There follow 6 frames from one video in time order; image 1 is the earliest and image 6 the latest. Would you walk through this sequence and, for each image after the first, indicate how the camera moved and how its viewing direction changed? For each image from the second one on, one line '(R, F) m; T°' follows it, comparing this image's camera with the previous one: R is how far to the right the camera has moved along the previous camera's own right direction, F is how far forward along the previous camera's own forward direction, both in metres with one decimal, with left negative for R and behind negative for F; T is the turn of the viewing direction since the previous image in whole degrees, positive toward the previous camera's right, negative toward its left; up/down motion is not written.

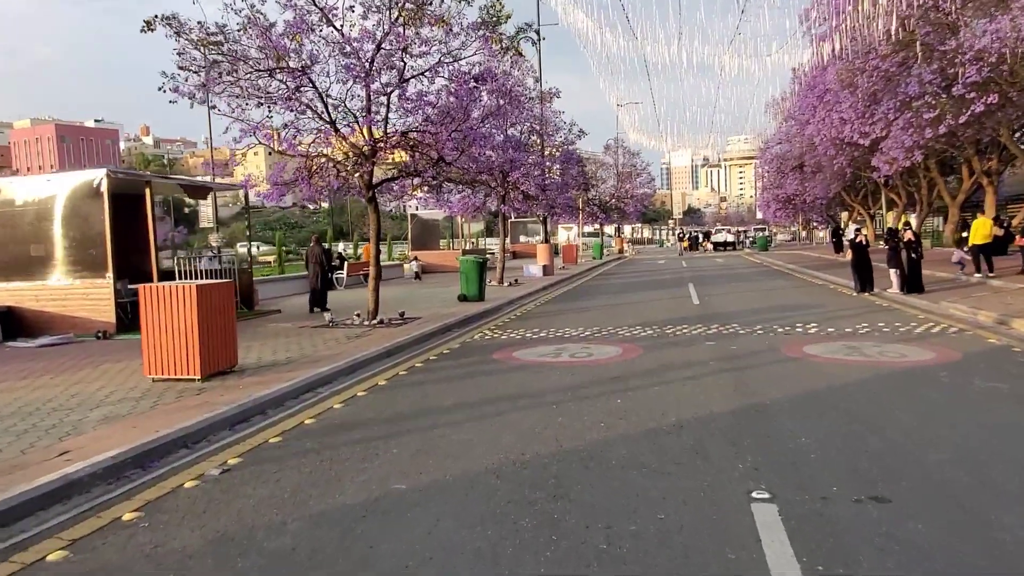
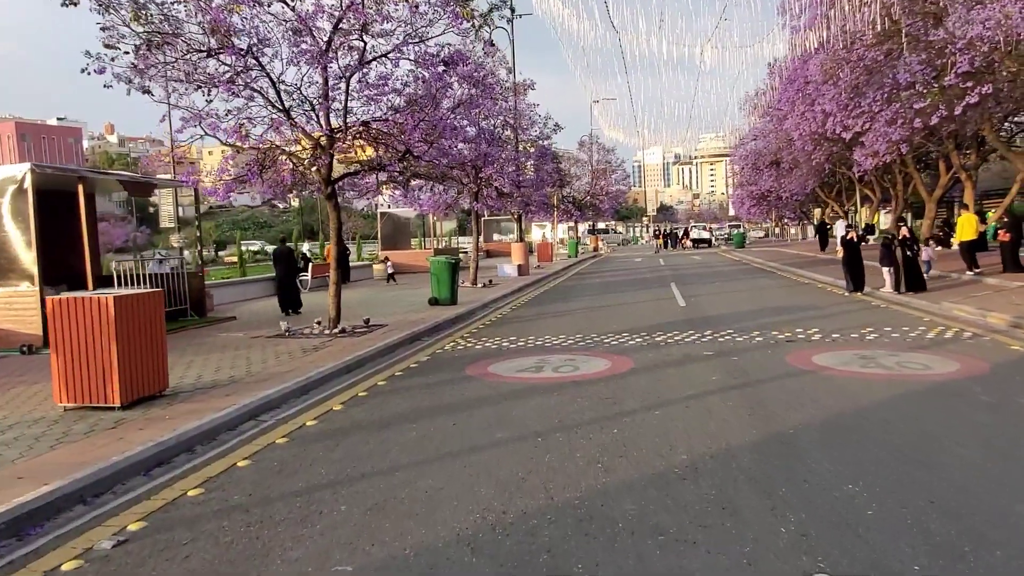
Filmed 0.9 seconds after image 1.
(0.0, +1.2) m; +2°
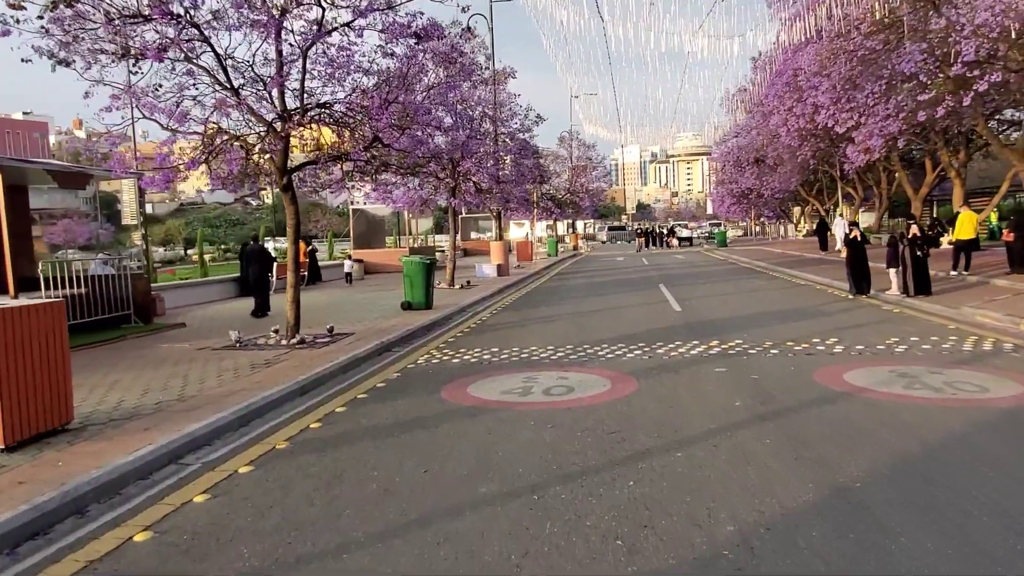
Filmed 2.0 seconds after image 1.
(-0.1, +1.4) m; +2°
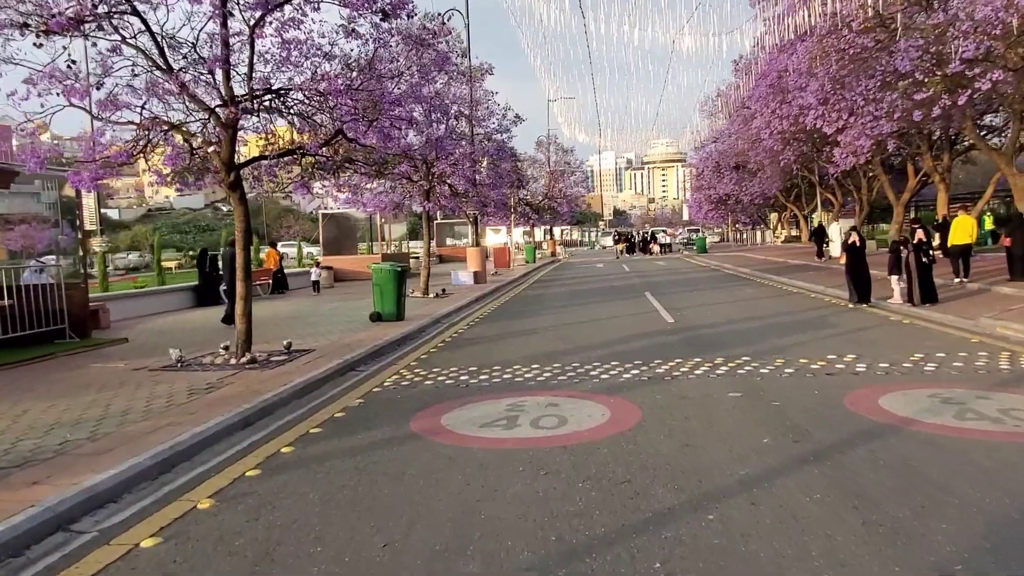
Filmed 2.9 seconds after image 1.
(-0.1, +1.2) m; +2°
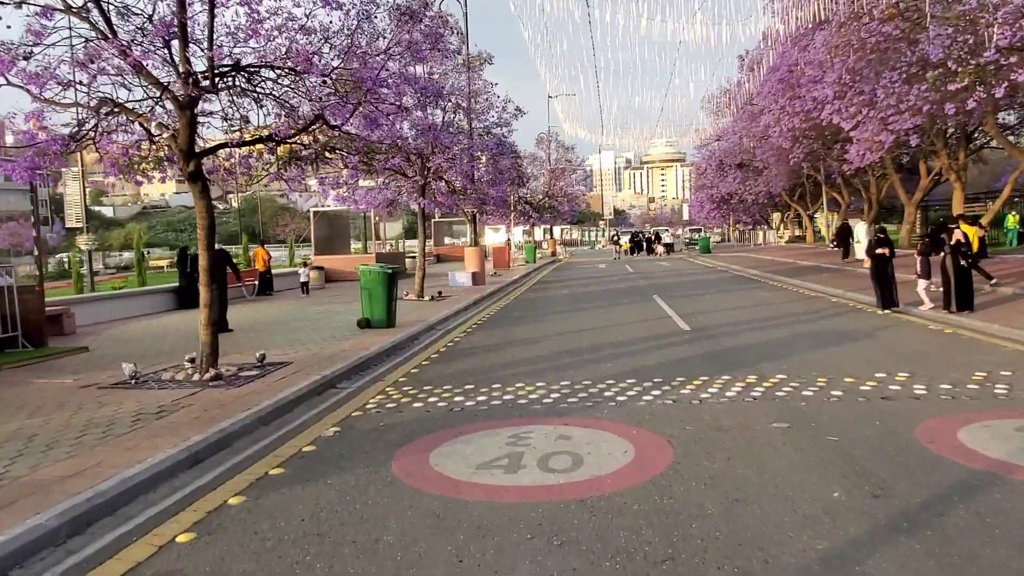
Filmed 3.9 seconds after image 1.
(0.0, +1.2) m; 0°
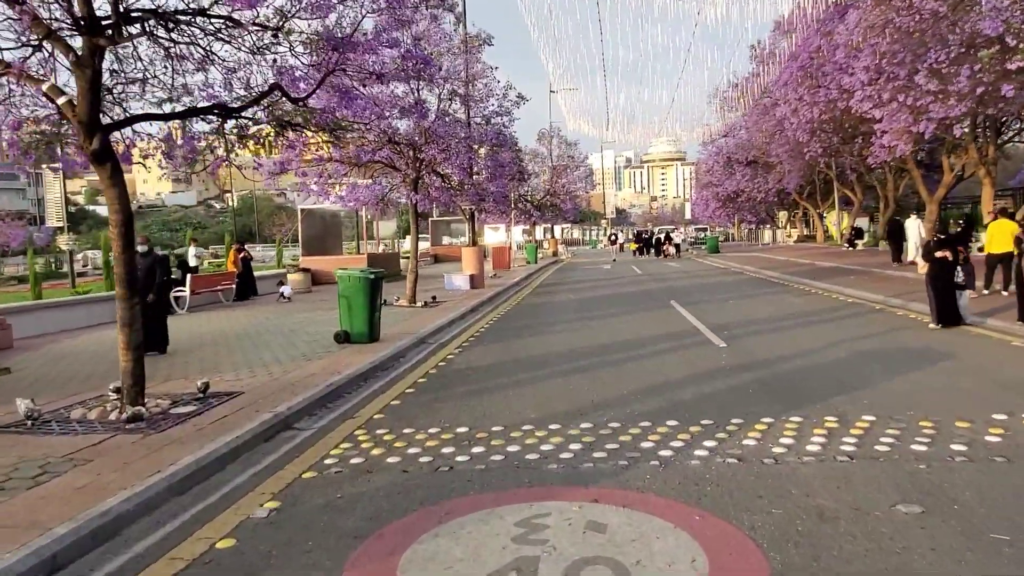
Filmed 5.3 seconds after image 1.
(0.0, +1.9) m; 0°
